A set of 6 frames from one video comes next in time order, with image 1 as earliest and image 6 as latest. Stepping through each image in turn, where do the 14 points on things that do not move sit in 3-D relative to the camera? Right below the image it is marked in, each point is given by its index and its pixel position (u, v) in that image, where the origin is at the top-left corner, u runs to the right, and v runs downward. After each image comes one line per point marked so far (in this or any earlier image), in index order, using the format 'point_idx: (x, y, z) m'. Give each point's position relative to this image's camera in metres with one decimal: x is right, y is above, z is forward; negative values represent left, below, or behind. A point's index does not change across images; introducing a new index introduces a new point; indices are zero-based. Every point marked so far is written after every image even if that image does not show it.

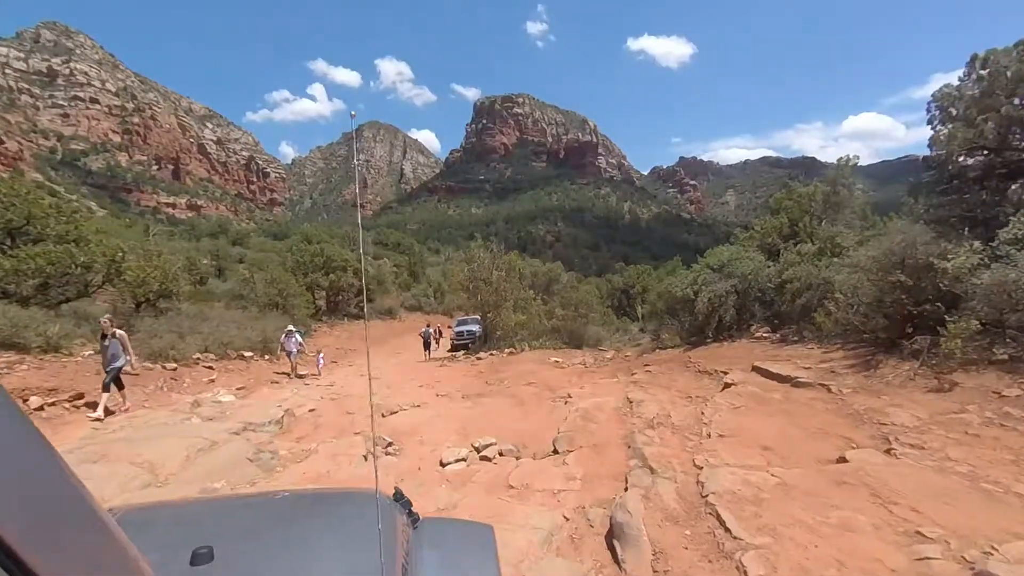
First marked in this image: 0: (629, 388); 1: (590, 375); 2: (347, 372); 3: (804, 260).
0: (+2.8, -2.4, +10.8) m
1: (+2.4, -2.7, +14.1) m
2: (-7.1, -3.6, +19.2) m
3: (+8.0, +0.8, +12.1) m
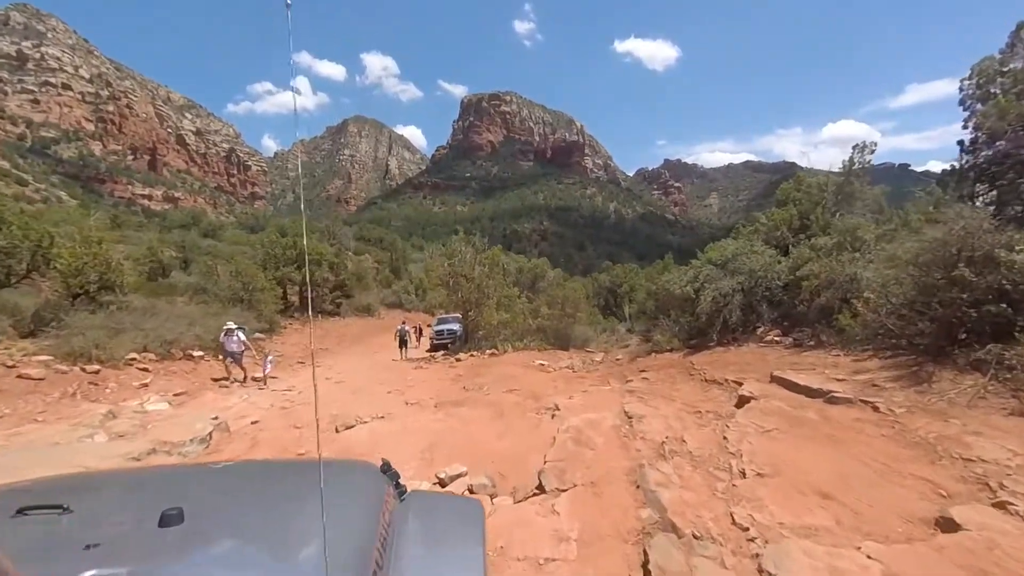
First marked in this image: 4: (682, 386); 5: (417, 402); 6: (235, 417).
0: (+2.4, -2.3, +9.3) m
1: (+1.9, -2.6, +12.6) m
2: (-7.9, -3.4, +17.4) m
3: (+7.5, +0.8, +10.8) m
4: (+3.6, -2.1, +9.5) m
5: (-2.5, -3.0, +11.7) m
6: (-6.6, -3.0, +10.5) m
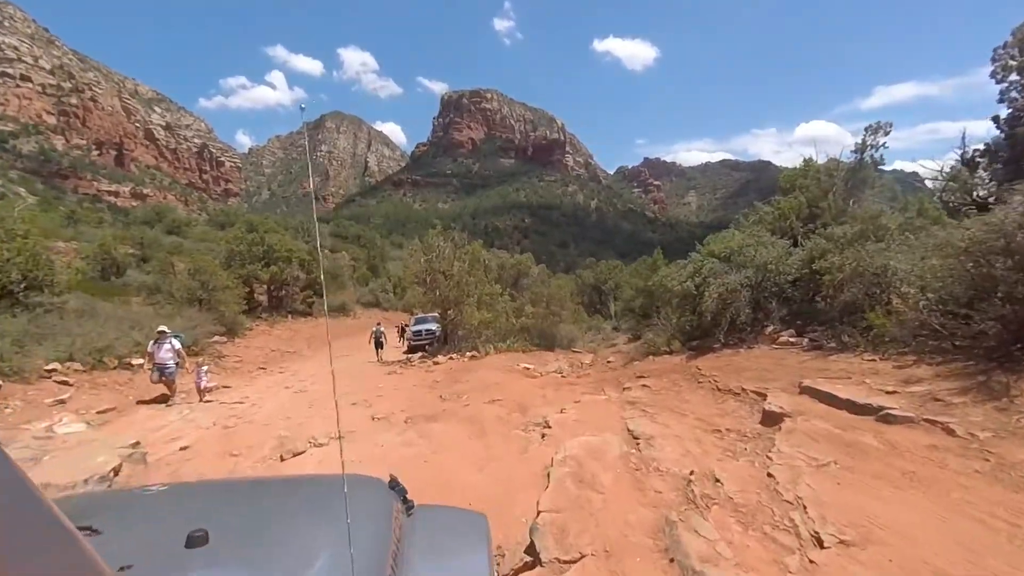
0: (+2.1, -2.2, +8.0) m
1: (+1.4, -2.5, +11.2) m
2: (-8.5, -3.3, +15.6) m
3: (+7.1, +1.0, +9.7) m
4: (+3.3, -2.0, +8.2) m
5: (-2.9, -3.0, +10.2) m
6: (-6.9, -3.0, +8.8) m
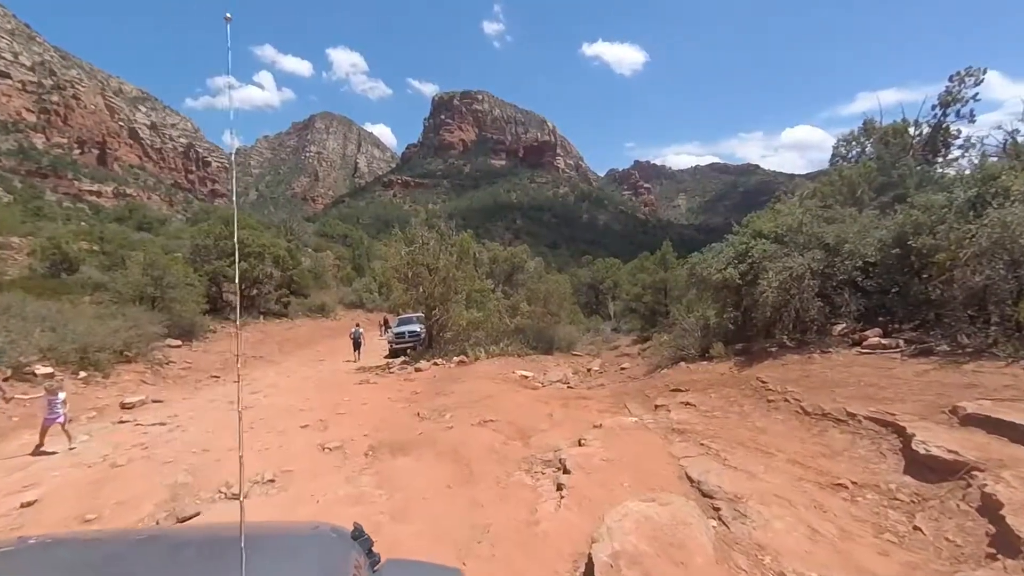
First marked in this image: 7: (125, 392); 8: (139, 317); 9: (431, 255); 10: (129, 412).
0: (+2.1, -2.0, +5.5) m
1: (+1.4, -2.3, +8.7) m
2: (-8.6, -3.1, +12.9) m
3: (+7.1, +1.2, +7.3) m
4: (+3.3, -1.8, +5.8) m
5: (-3.0, -2.7, +7.6) m
6: (-6.9, -2.8, +6.2) m
7: (-10.6, -2.9, +12.3) m
8: (-15.2, -1.2, +18.2) m
9: (-3.2, +1.3, +17.7) m
10: (-9.3, -3.0, +10.9) m
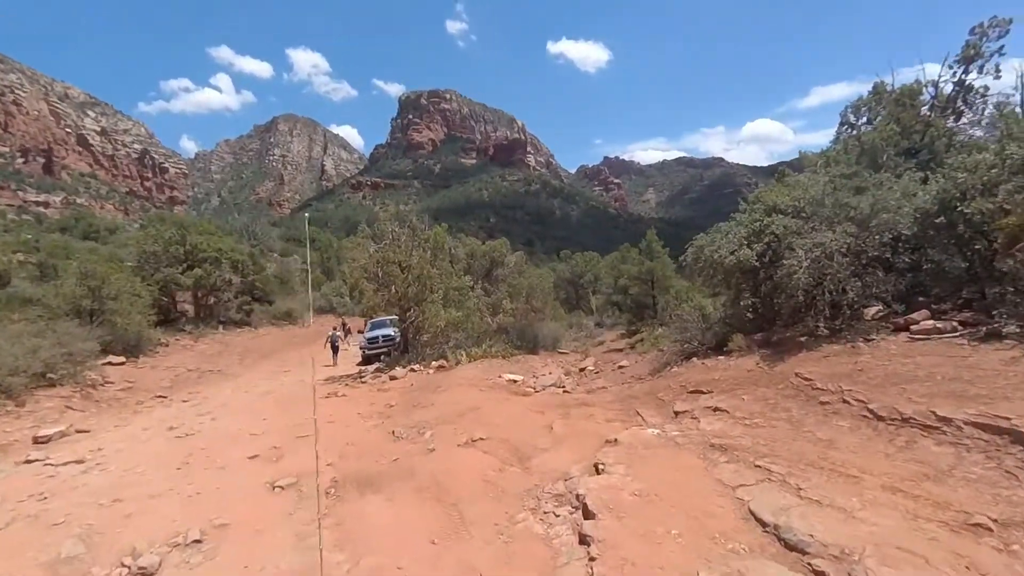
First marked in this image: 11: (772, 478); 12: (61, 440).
0: (+2.1, -1.8, +4.3) m
1: (+1.2, -2.1, +7.5) m
2: (-8.9, -3.3, +11.1) m
3: (+6.9, +1.6, +6.4) m
4: (+3.3, -1.5, +4.6) m
5: (-3.0, -2.7, +6.1) m
6: (-6.9, -2.9, +4.5) m
7: (-10.9, -3.1, +10.4) m
8: (-15.9, -1.6, +16.0) m
9: (-4.0, +1.3, +16.1) m
10: (-9.5, -3.3, +9.0) m
11: (+2.3, -1.7, +4.1) m
12: (-9.6, -3.2, +9.5) m
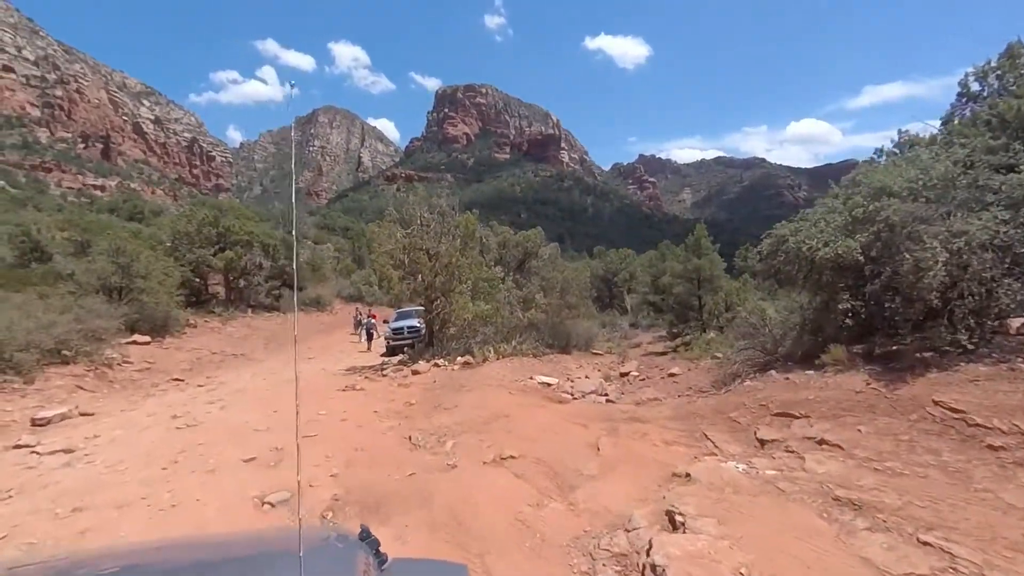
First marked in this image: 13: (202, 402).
0: (+2.4, -1.7, +2.9) m
1: (+1.7, -2.0, +6.2) m
2: (-8.2, -2.8, +10.4) m
3: (+7.5, +1.5, +4.6) m
4: (+3.6, -1.5, +3.2) m
5: (-2.6, -2.4, +5.1) m
6: (-6.6, -2.5, +3.7) m
7: (-10.2, -2.5, +9.8) m
8: (-14.7, -0.8, +15.7) m
9: (-2.8, +1.7, +15.1) m
10: (-8.9, -2.7, +8.4) m
11: (+2.7, -1.7, +2.7) m
12: (-8.9, -2.7, +8.8) m
13: (-7.5, -2.8, +10.8) m
